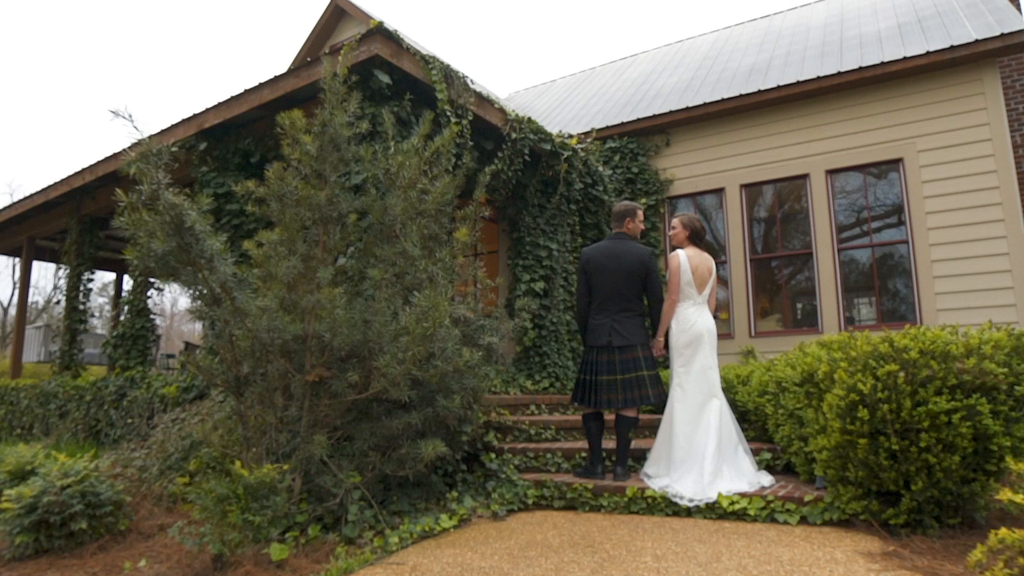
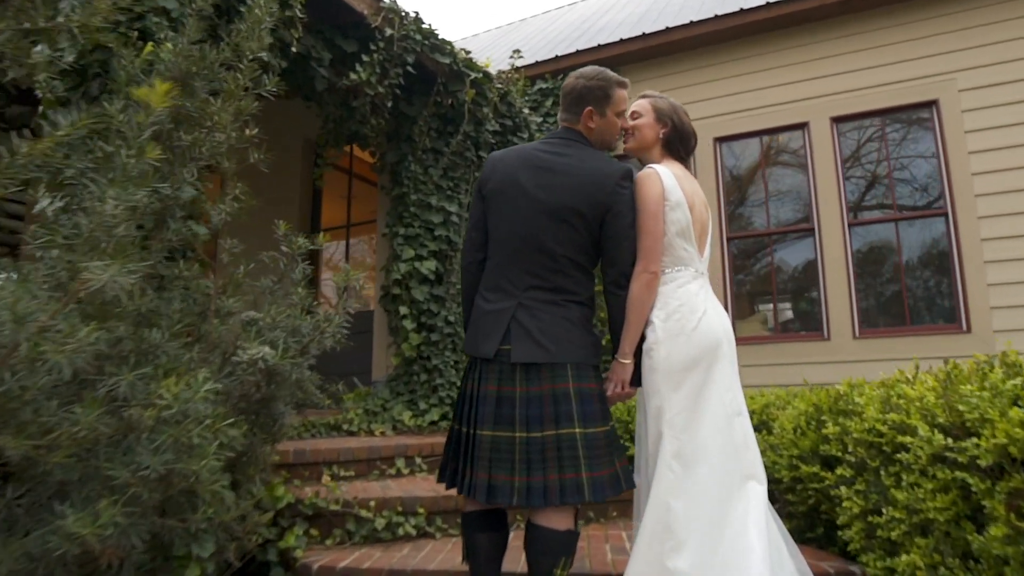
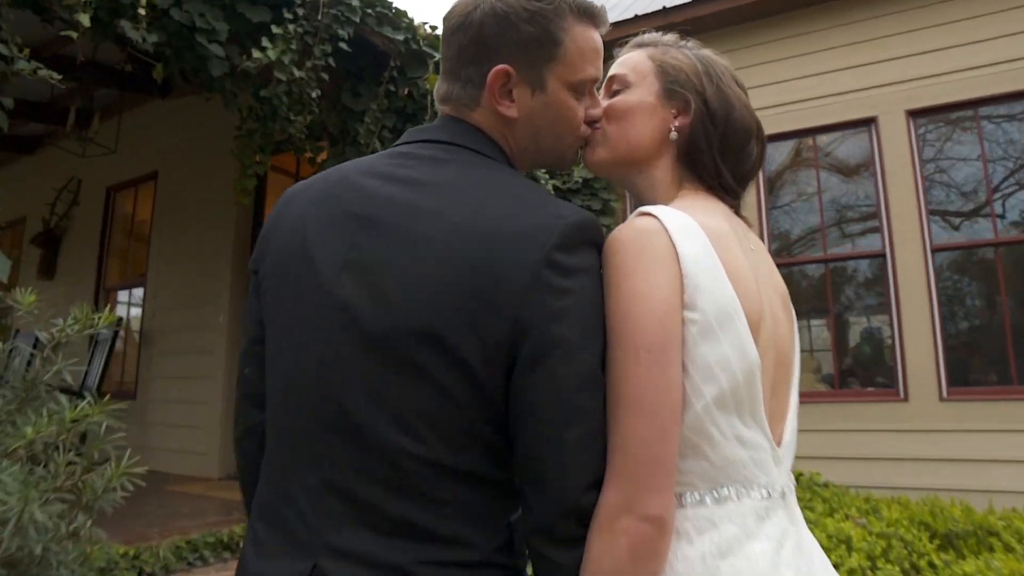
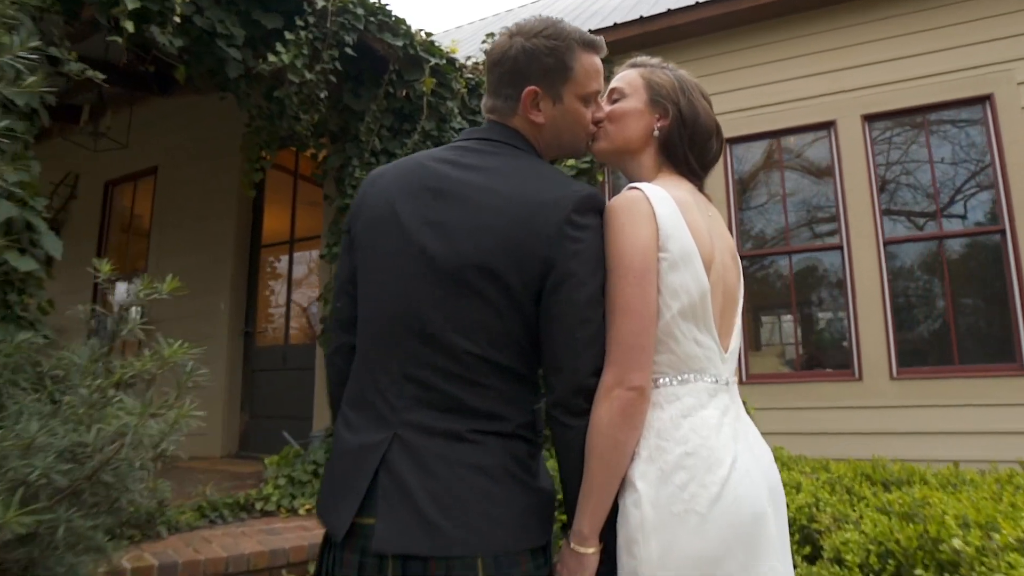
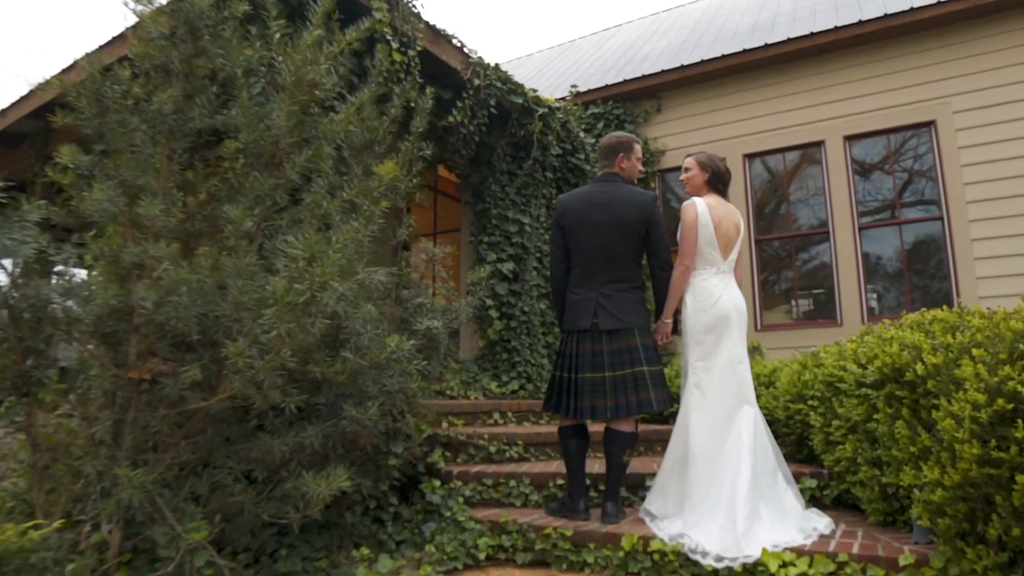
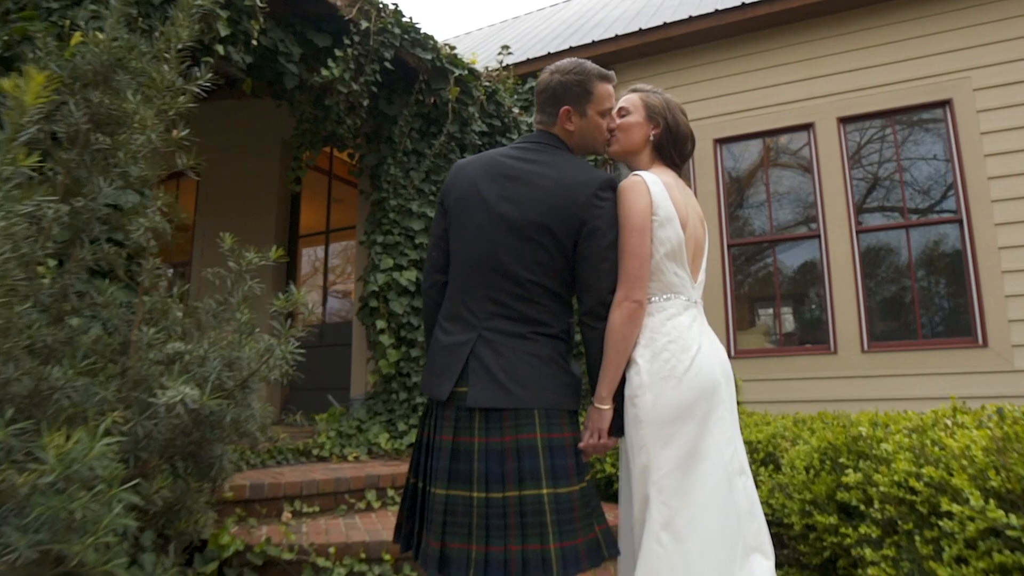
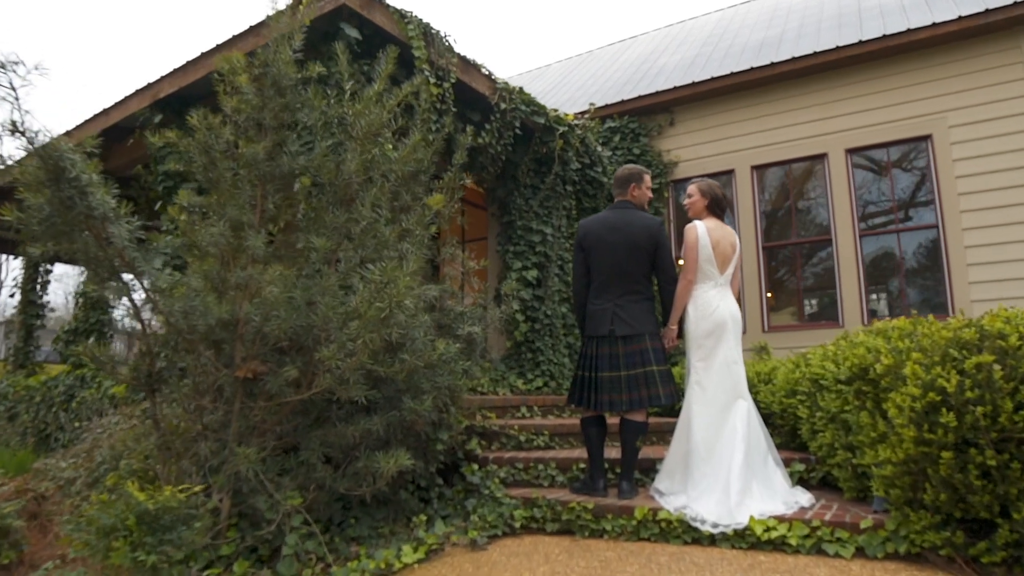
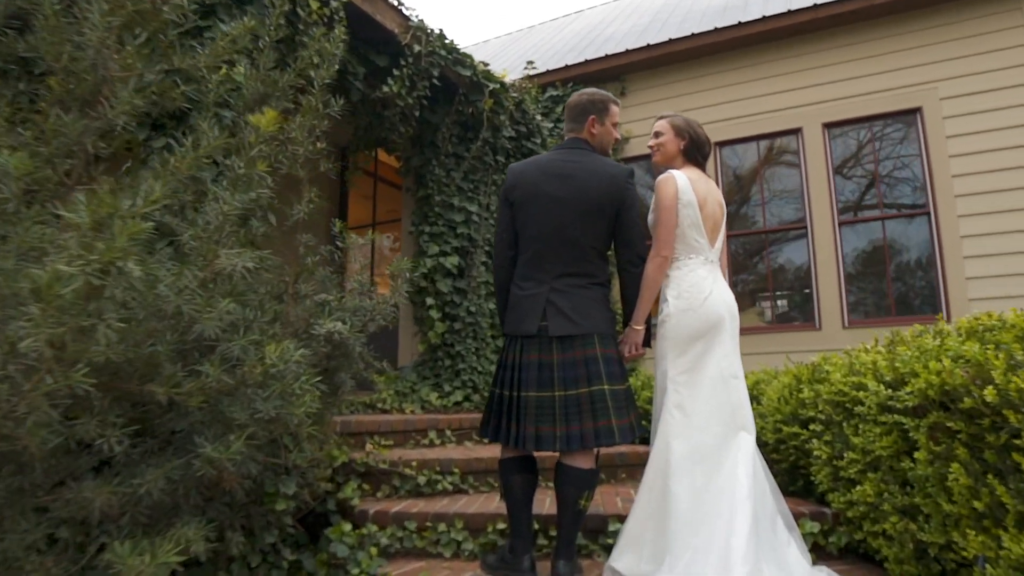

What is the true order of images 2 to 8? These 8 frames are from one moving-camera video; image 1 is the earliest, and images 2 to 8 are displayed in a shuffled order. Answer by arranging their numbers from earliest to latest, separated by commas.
7, 5, 8, 2, 6, 4, 3
